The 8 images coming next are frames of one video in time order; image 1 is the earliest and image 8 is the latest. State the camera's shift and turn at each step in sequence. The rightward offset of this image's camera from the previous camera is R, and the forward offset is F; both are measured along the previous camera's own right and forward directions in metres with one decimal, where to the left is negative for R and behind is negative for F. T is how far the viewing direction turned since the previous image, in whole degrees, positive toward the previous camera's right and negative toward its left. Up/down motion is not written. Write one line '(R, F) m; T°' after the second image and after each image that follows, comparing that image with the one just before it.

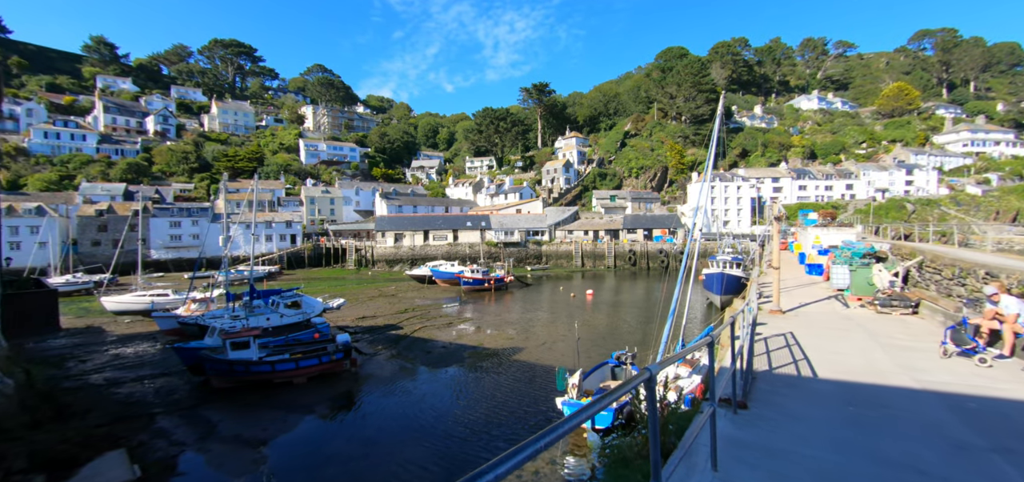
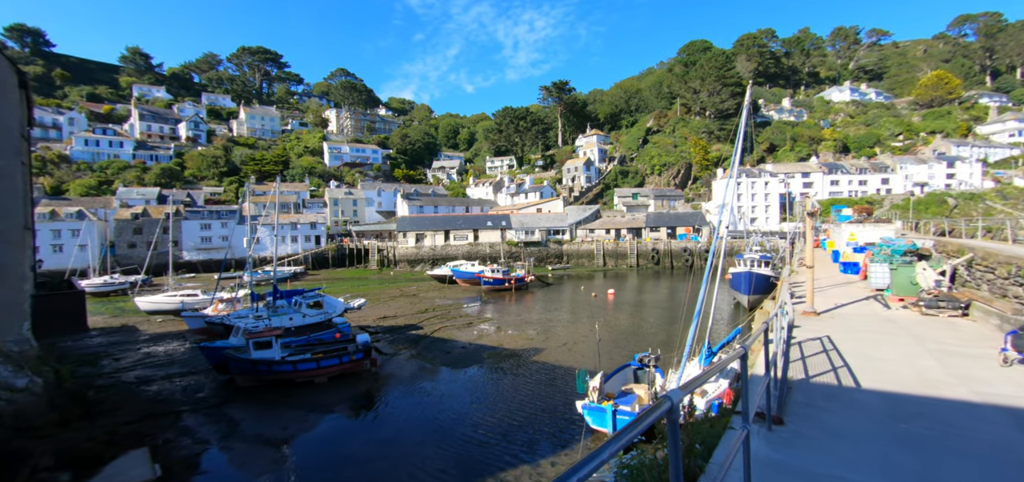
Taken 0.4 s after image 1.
(+0.1, +0.1) m; -3°
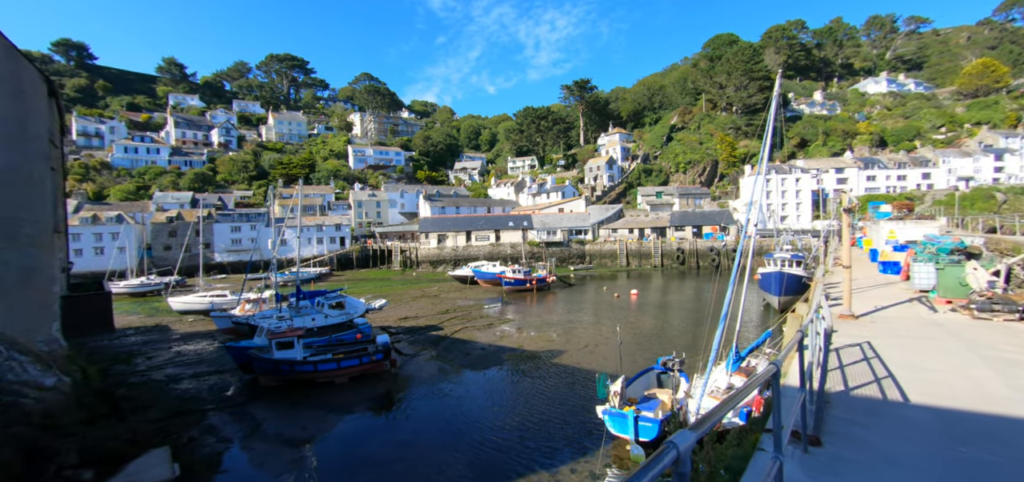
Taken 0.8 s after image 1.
(+0.1, +0.2) m; -3°
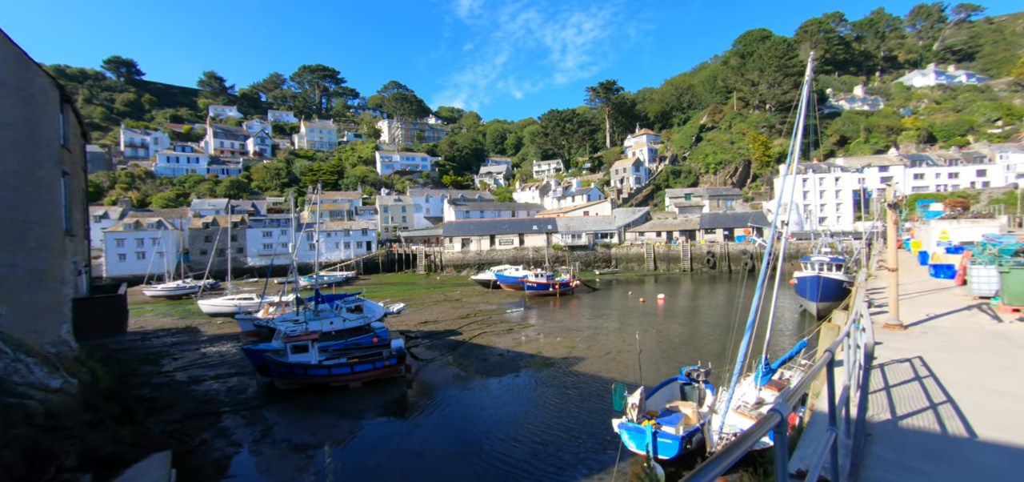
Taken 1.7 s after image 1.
(+0.3, +0.3) m; -4°
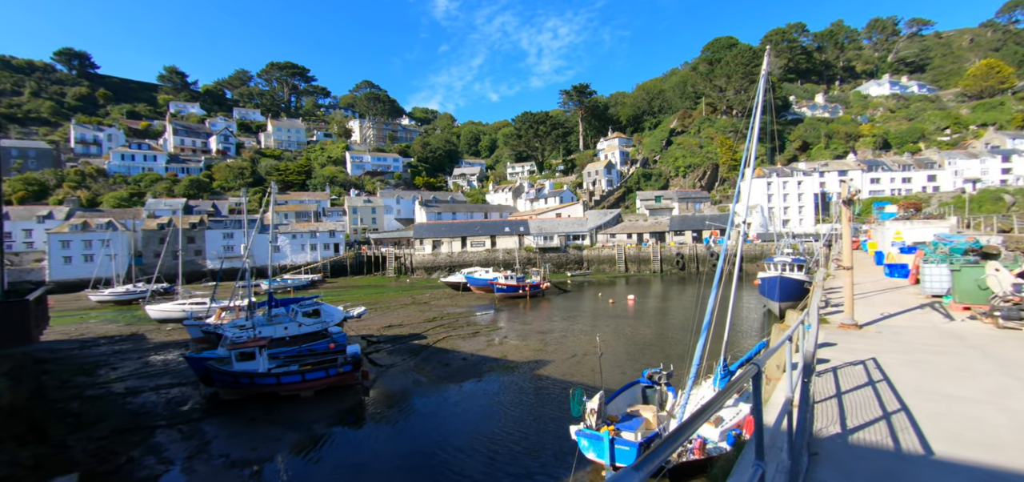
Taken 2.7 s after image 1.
(+0.3, +0.3) m; +3°
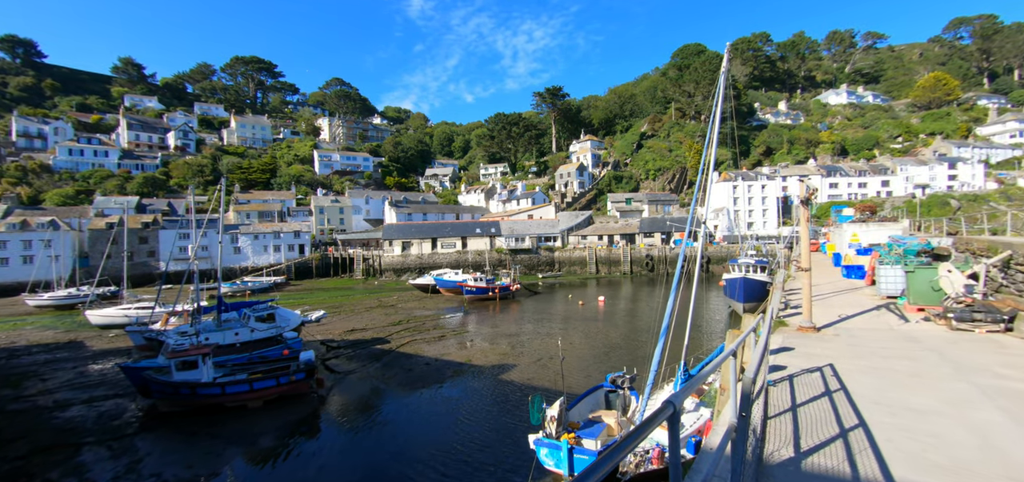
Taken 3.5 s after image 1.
(+0.2, +0.3) m; +3°
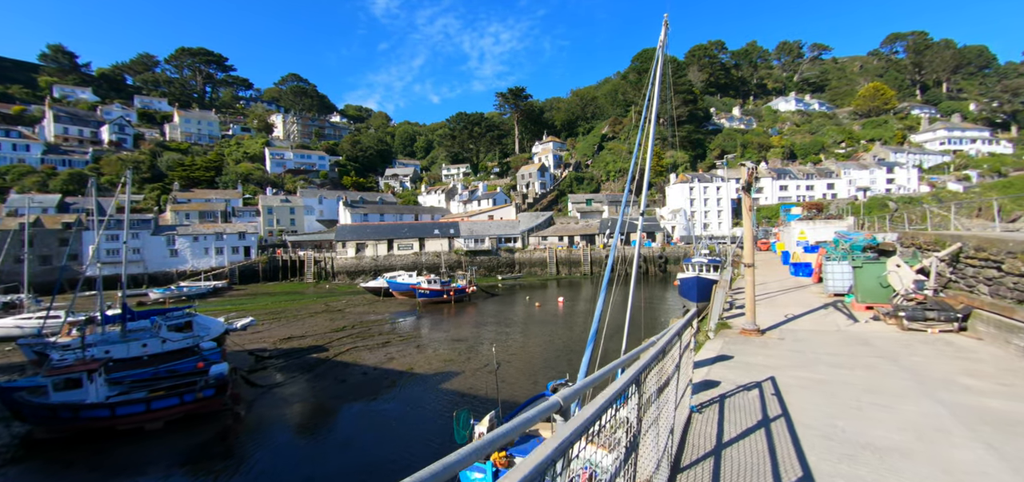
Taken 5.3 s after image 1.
(+0.5, +0.6) m; +4°
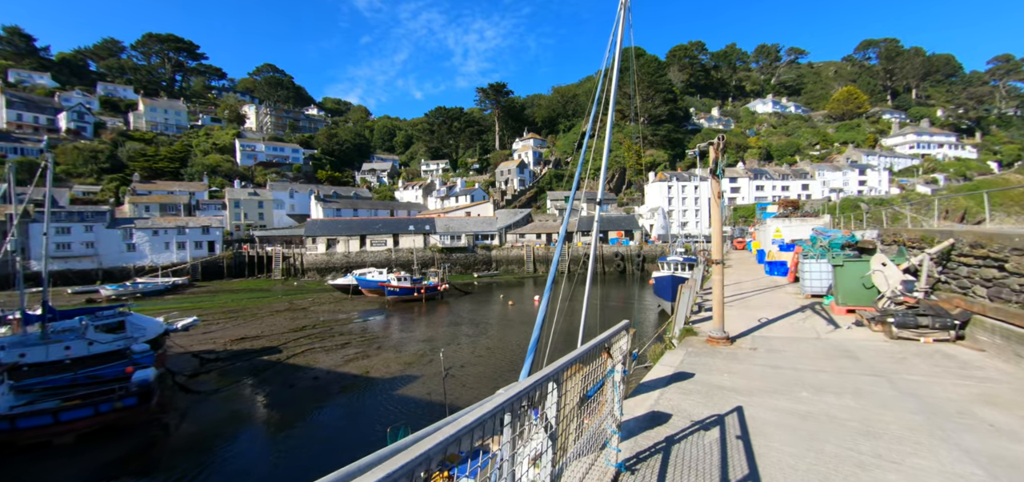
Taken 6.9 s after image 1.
(+0.4, +0.6) m; +2°
